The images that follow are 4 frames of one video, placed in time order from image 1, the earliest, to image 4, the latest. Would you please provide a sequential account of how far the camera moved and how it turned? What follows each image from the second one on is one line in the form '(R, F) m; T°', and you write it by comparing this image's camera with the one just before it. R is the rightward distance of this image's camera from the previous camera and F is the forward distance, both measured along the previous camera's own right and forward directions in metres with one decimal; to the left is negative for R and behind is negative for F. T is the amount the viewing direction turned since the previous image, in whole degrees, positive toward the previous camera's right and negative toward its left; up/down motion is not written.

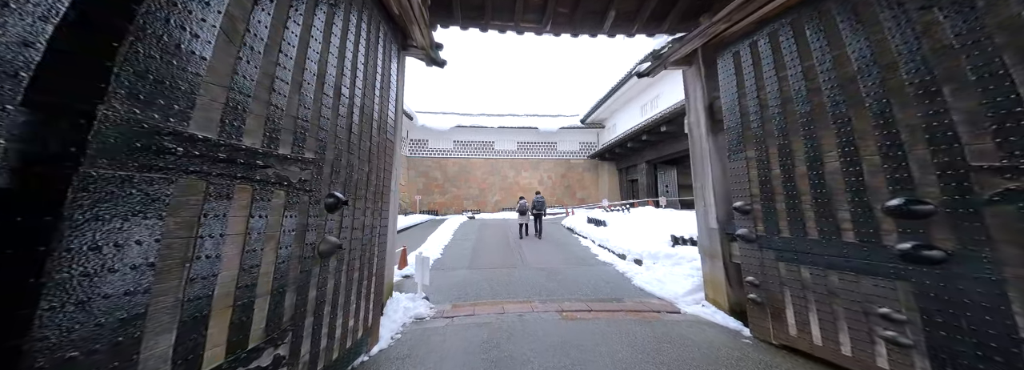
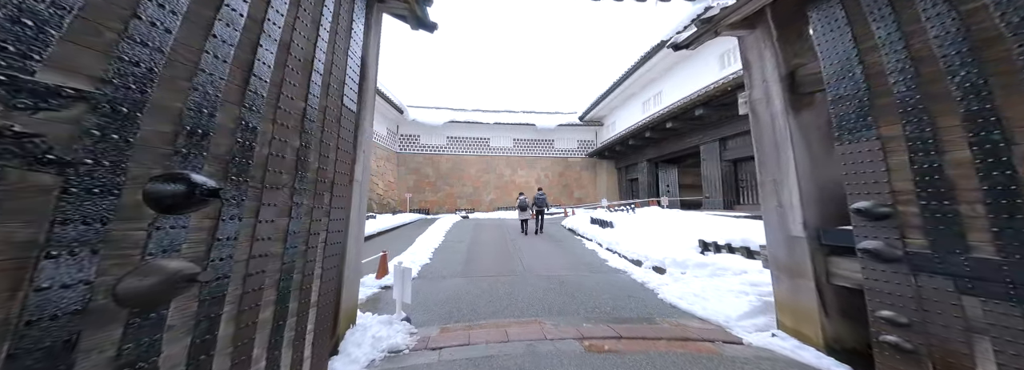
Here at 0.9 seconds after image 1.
(-0.1, +0.7) m; +1°
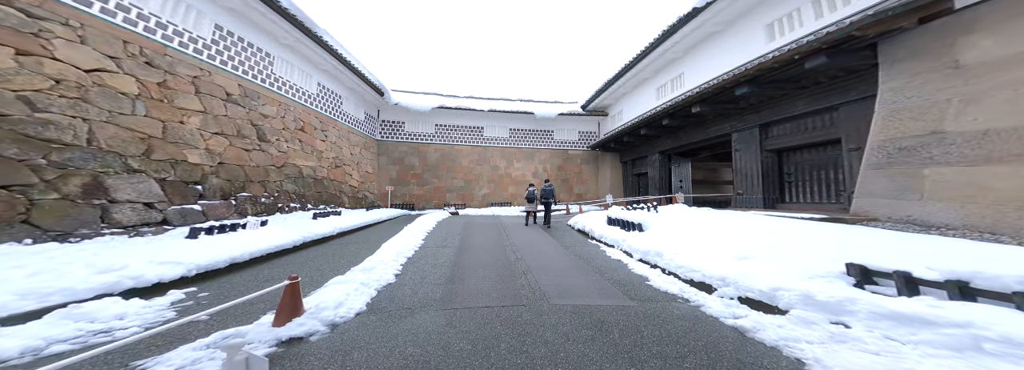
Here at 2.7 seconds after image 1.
(-0.2, +1.8) m; +2°
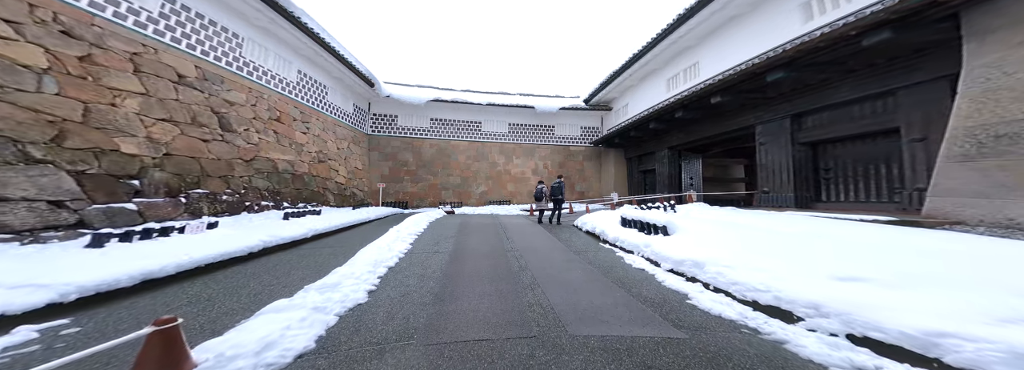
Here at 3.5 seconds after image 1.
(-0.1, +0.9) m; 0°
